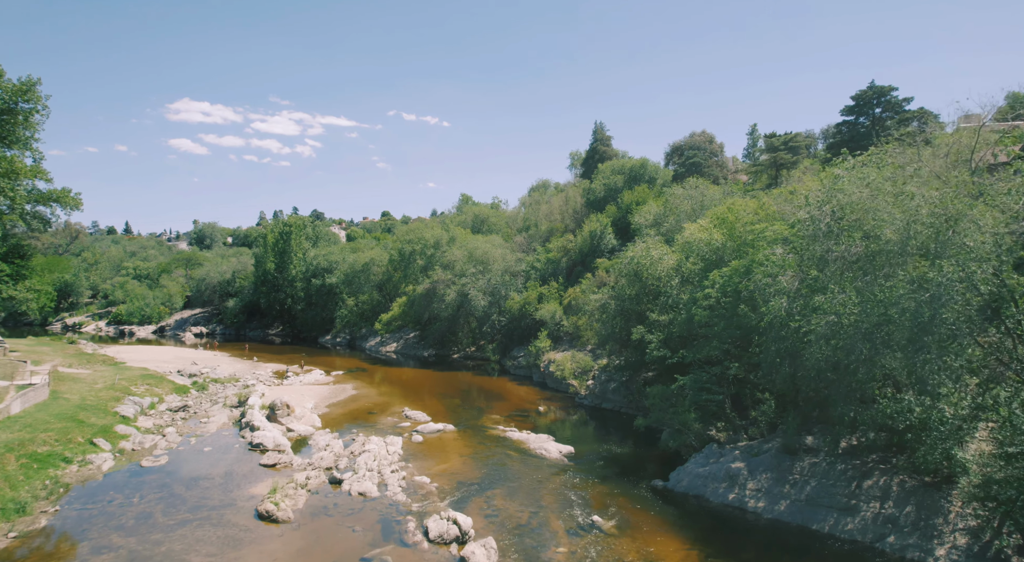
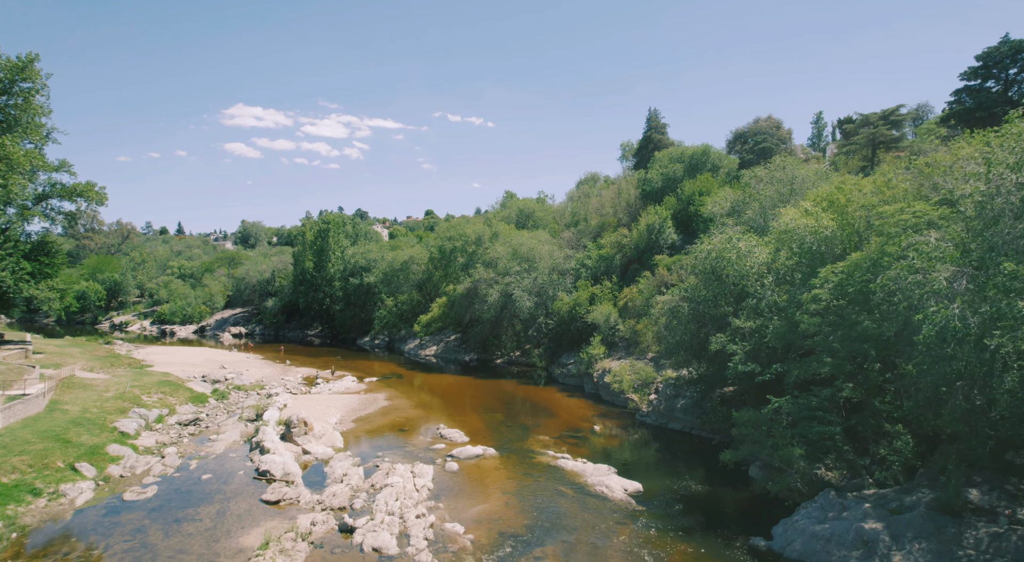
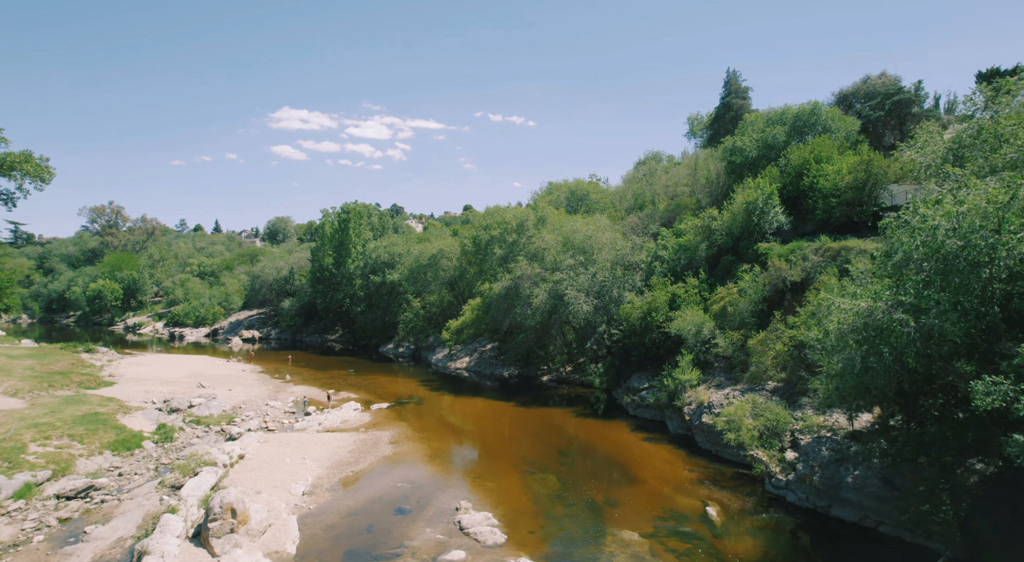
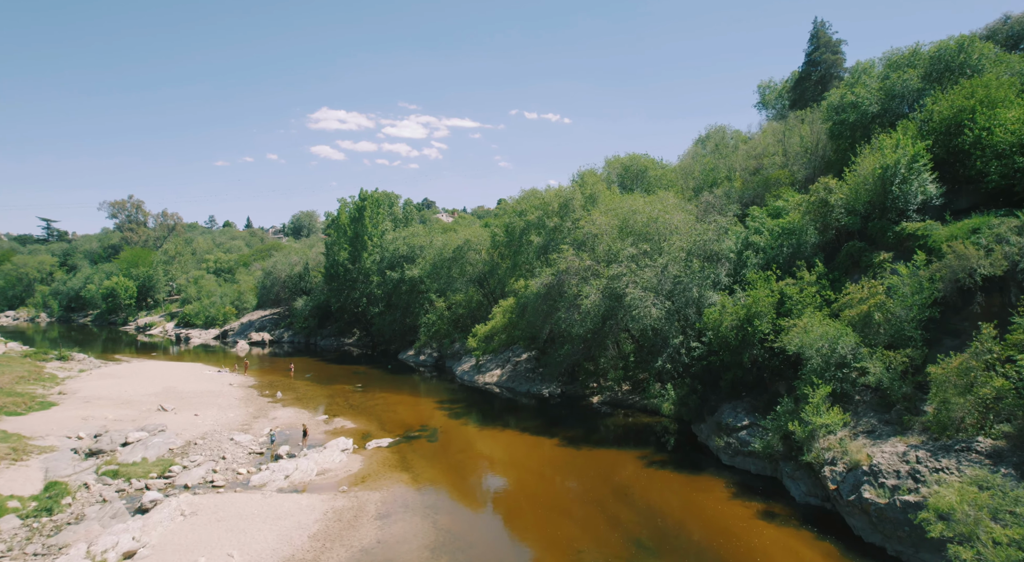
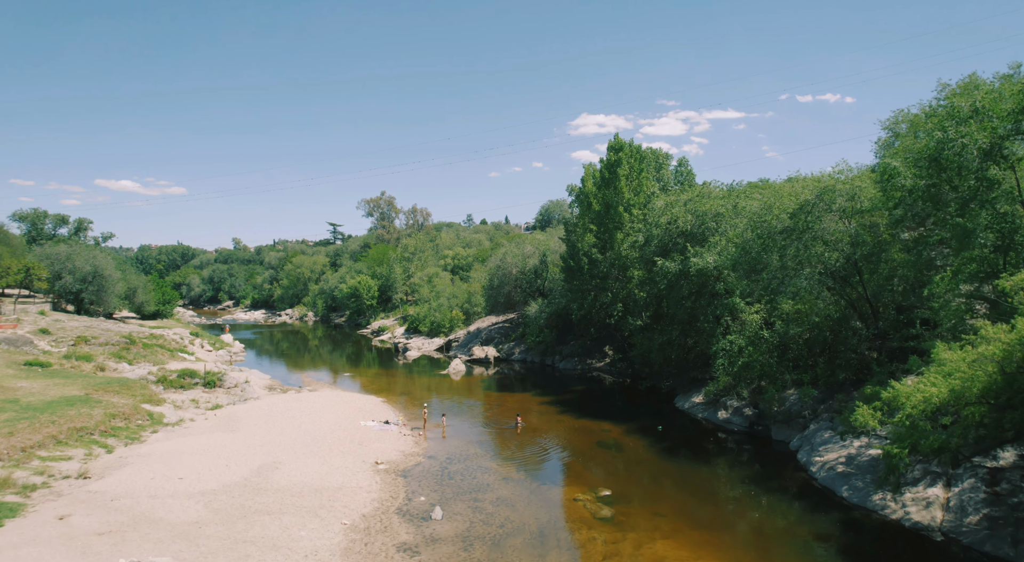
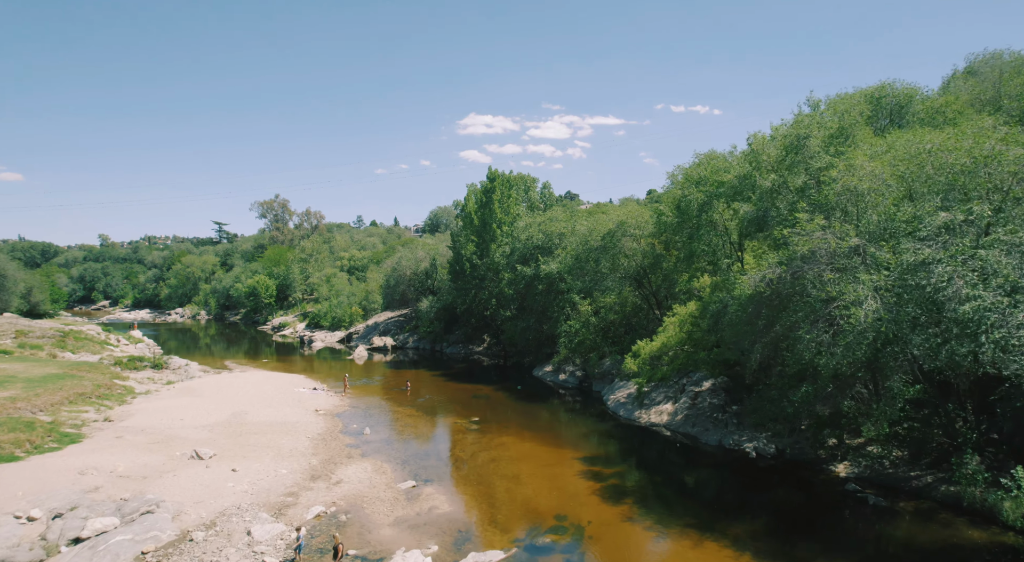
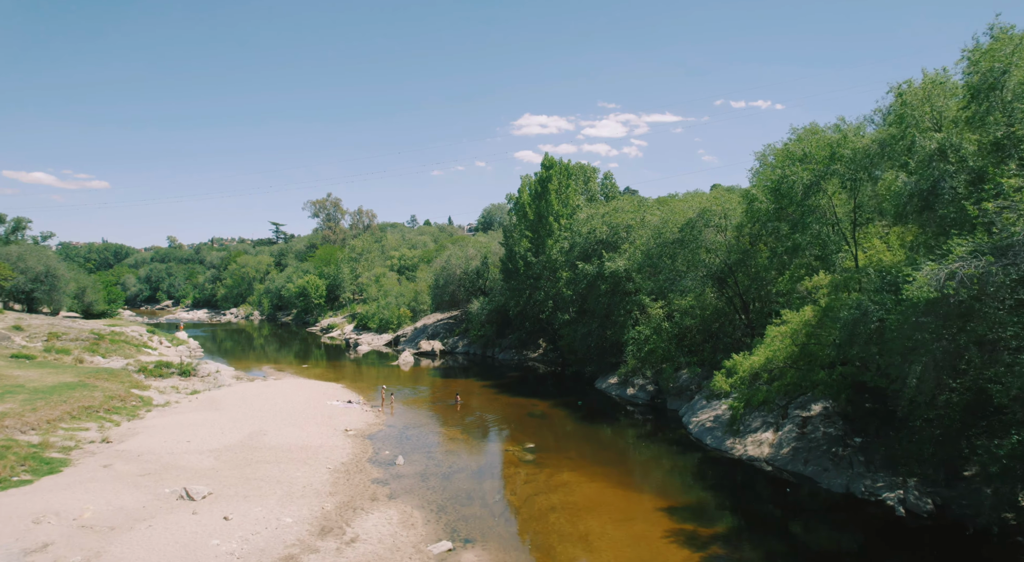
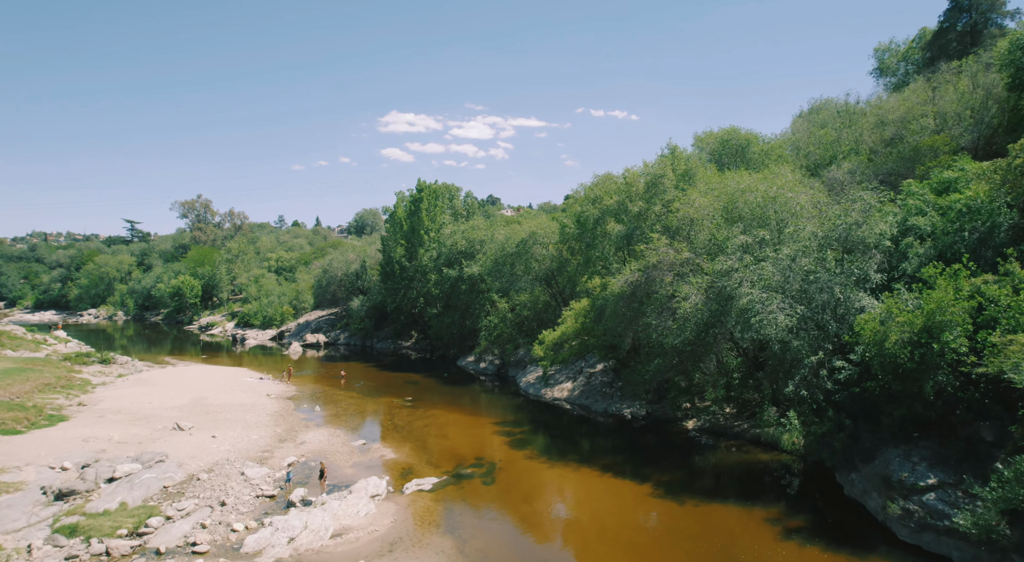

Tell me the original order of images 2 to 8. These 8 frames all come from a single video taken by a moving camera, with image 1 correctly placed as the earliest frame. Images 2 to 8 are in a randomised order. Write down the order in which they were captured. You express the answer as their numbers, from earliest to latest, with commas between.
2, 3, 4, 8, 6, 7, 5
